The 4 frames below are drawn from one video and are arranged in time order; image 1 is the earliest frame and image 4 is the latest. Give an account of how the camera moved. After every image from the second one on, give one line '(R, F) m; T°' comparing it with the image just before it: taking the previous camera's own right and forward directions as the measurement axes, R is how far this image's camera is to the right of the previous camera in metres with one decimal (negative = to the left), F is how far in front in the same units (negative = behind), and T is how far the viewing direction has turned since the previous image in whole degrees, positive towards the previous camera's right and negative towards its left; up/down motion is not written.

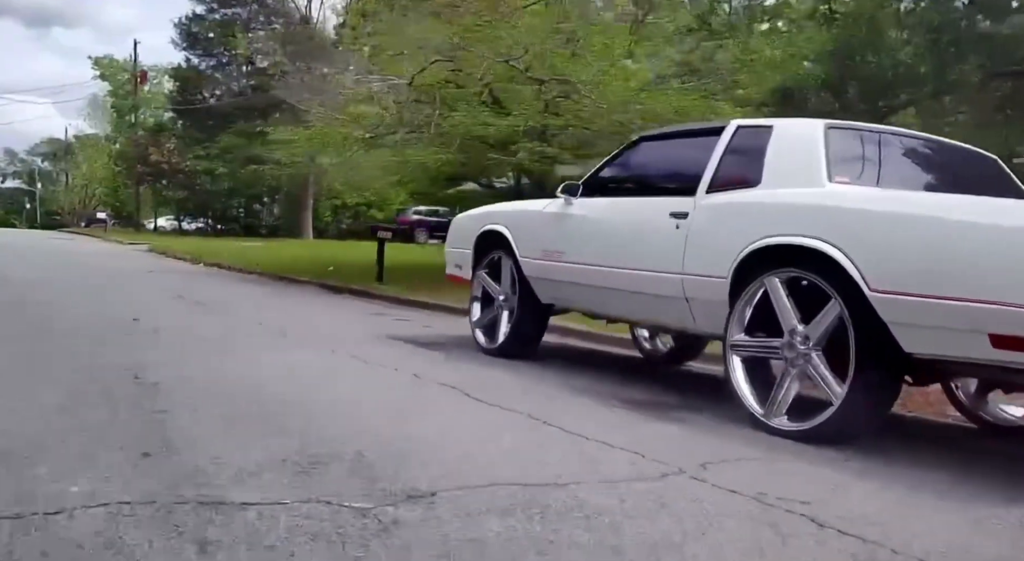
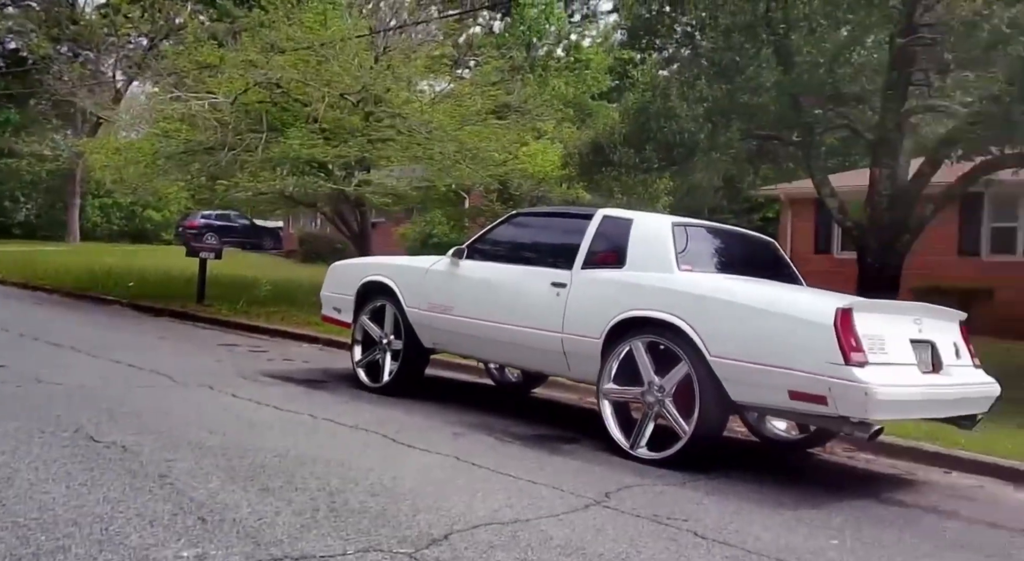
(-1.0, -1.3) m; +12°
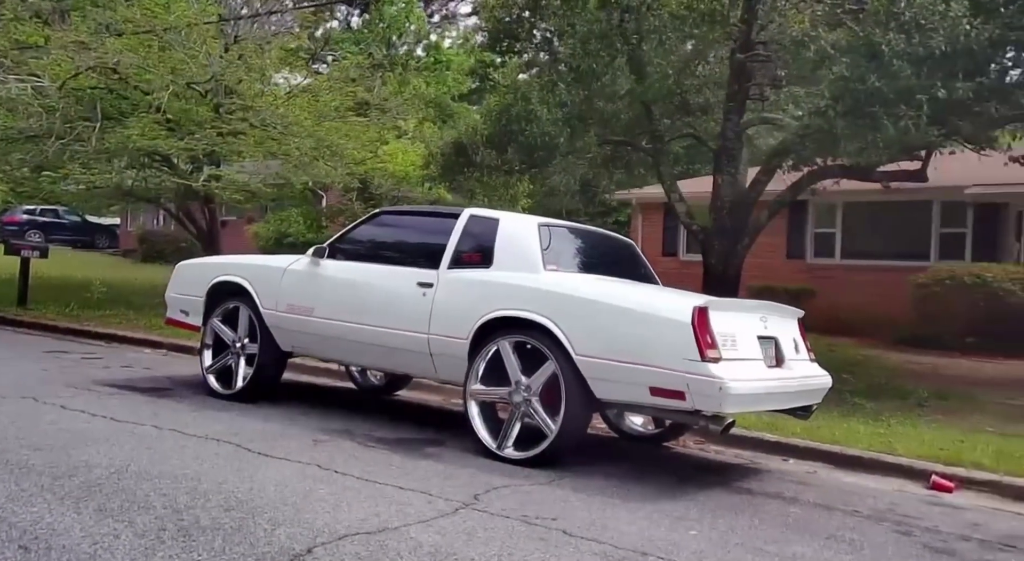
(-0.1, +0.2) m; +8°
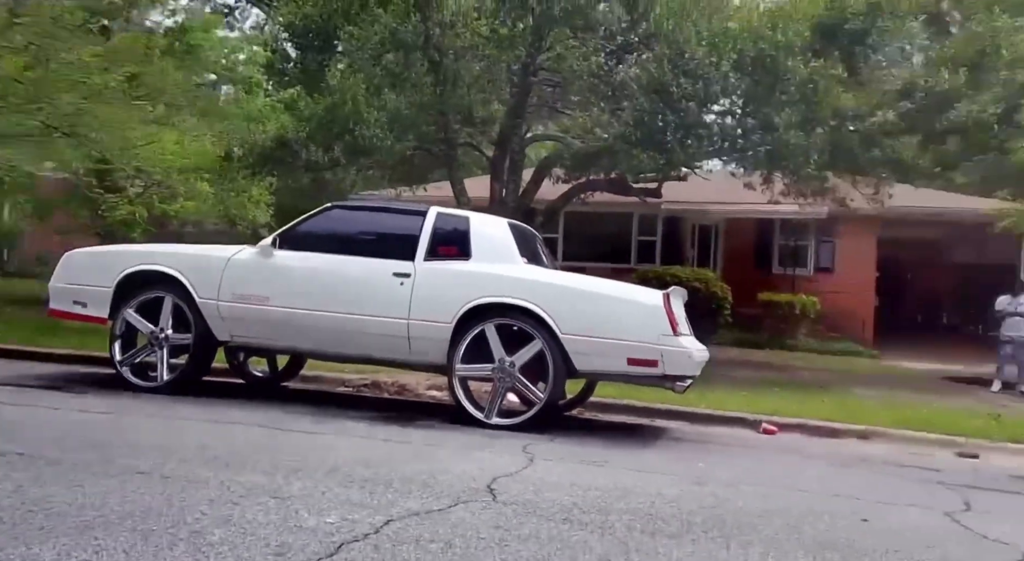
(-2.3, -0.7) m; +15°
